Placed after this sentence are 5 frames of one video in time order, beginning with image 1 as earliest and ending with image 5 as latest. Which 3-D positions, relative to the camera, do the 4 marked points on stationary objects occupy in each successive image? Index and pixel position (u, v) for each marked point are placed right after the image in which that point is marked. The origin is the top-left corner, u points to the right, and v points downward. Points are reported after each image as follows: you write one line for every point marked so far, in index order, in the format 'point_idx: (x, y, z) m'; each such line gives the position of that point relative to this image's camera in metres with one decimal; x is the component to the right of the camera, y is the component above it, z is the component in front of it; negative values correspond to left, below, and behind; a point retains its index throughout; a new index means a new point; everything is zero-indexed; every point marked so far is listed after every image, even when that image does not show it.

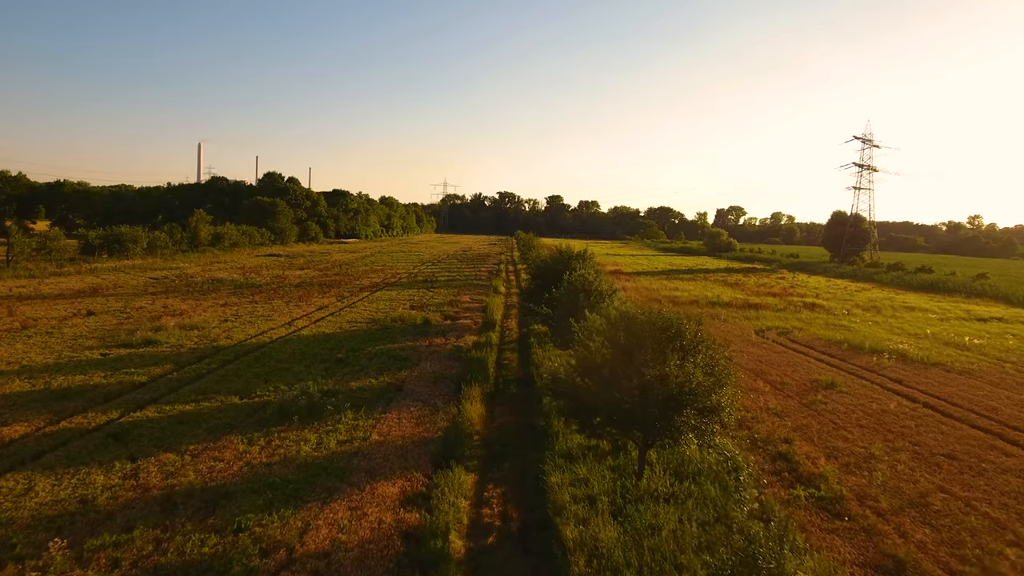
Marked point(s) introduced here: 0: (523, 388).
0: (+0.3, -2.5, +16.1) m
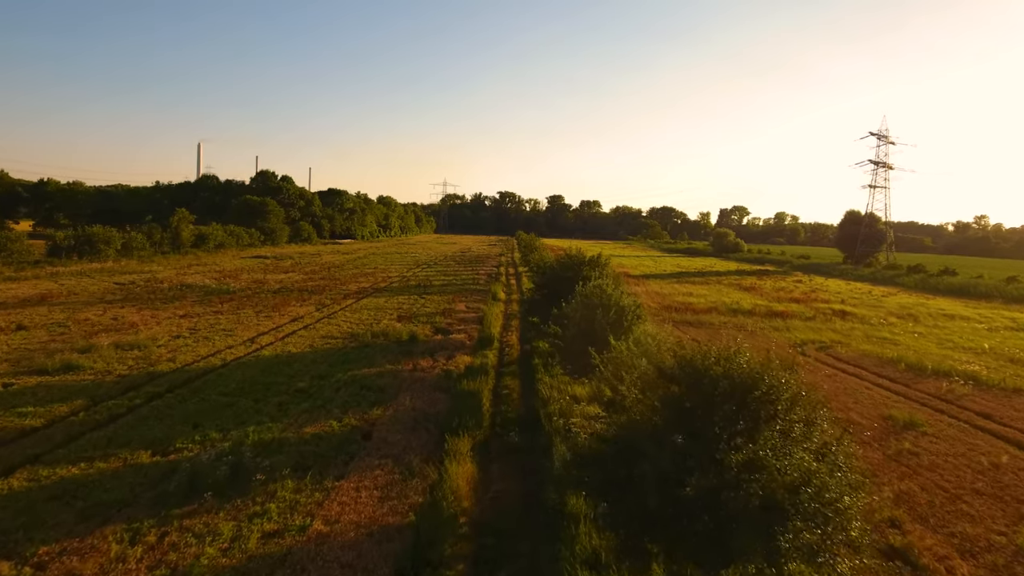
0: (+0.3, -2.9, +12.5) m
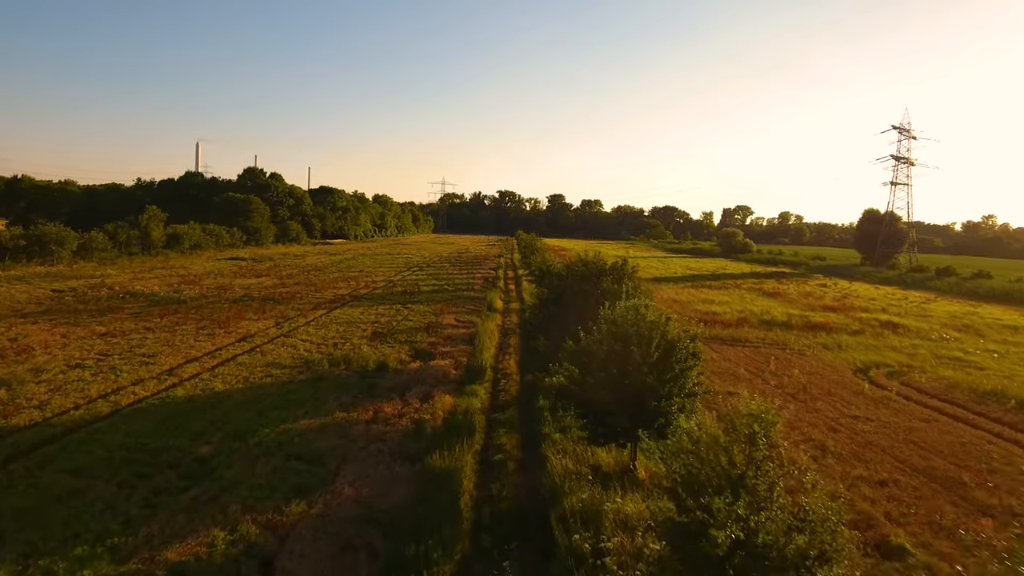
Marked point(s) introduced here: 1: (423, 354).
0: (+0.2, -3.3, +7.8) m
1: (-2.7, -2.0, +19.3) m
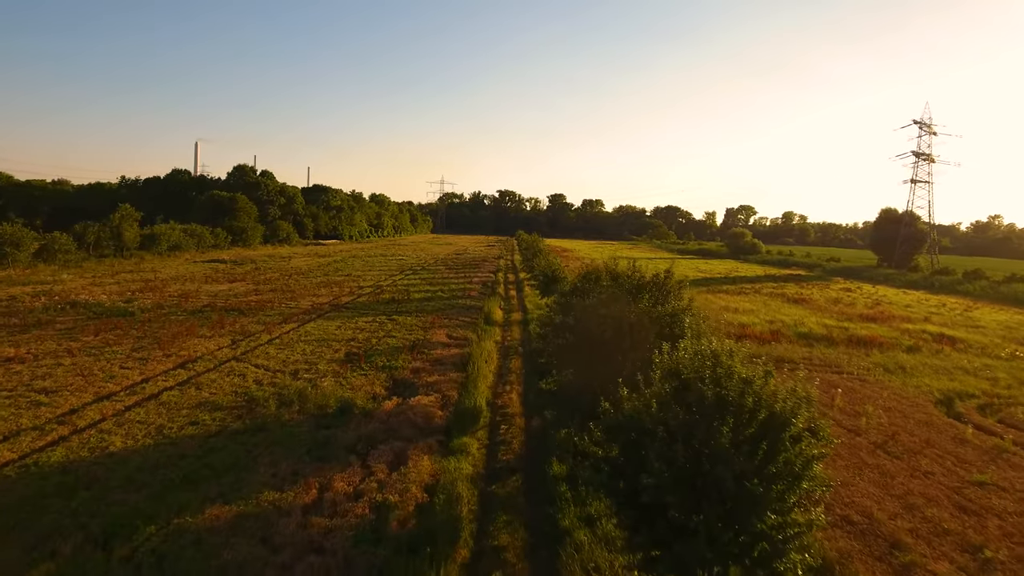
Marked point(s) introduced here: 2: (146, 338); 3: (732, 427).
0: (+0.3, -3.6, +3.9) m
1: (-2.6, -2.4, +15.5) m
2: (-11.4, -1.6, +19.9) m
3: (+2.1, -1.3, +6.1) m
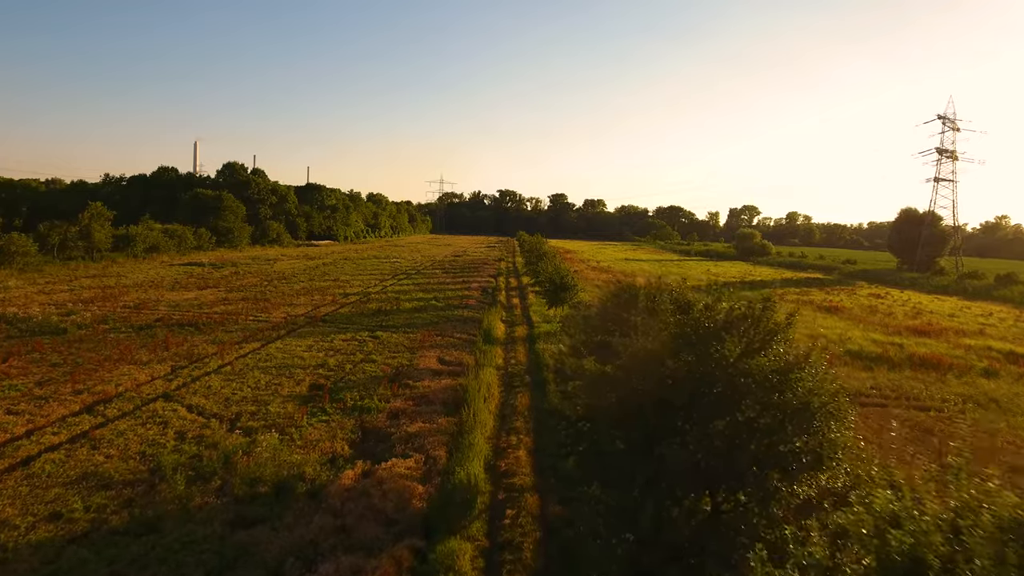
0: (+0.4, -4.0, +0.1) m
1: (-2.5, -2.8, +11.7) m
2: (-11.3, -1.9, +16.1) m
3: (+2.3, -1.7, +2.3) m
